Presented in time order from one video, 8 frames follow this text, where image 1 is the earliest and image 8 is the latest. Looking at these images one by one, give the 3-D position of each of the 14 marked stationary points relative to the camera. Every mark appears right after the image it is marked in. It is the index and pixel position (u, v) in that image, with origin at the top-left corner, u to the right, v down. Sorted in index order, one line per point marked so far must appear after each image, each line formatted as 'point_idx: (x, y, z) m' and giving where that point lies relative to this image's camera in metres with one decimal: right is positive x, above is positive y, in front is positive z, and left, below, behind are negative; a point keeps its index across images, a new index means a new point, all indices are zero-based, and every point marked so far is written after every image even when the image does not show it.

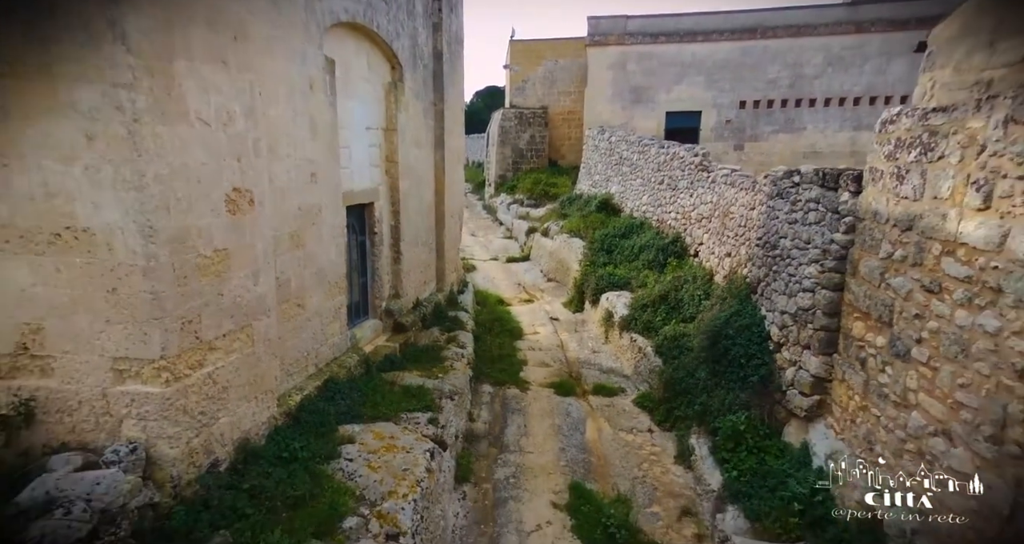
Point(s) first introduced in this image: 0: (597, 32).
0: (+2.6, +6.7, +16.6) m
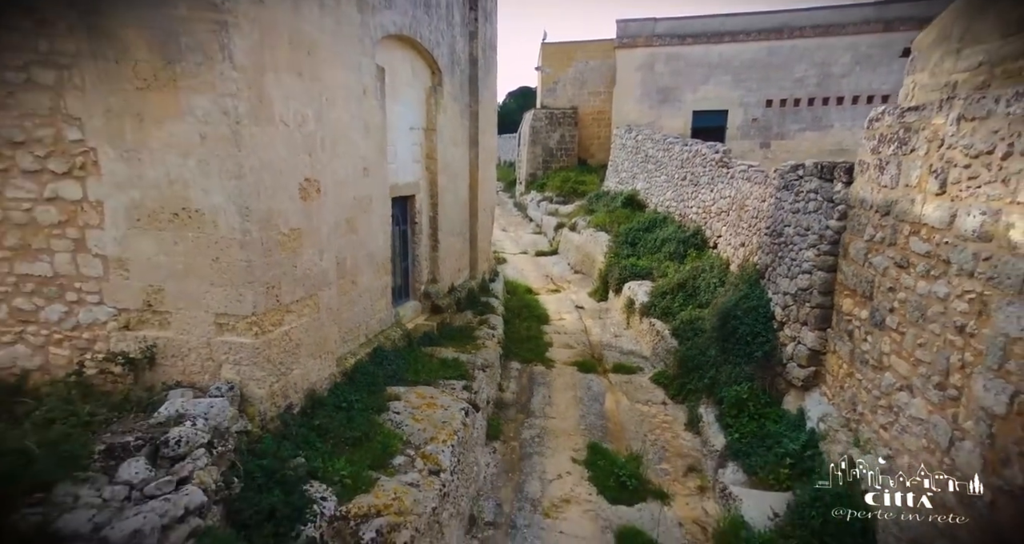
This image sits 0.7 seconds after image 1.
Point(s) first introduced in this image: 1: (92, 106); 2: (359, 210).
0: (+3.4, +6.9, +17.2) m
1: (-2.6, +1.1, +3.7) m
2: (-1.4, +0.6, +5.6) m
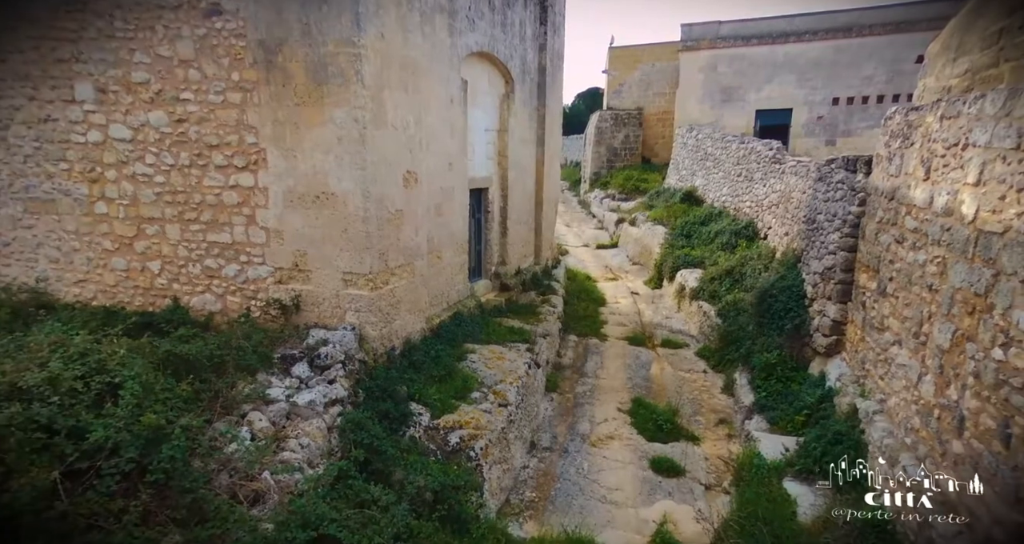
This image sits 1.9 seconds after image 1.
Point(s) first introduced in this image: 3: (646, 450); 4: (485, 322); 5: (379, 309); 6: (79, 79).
0: (+5.4, +7.1, +17.9) m
1: (-2.1, +1.4, +5.1) m
2: (-0.8, +0.9, +6.9) m
3: (+1.3, -1.8, +6.0) m
4: (-0.4, -0.6, +7.7) m
5: (-1.3, -0.3, +5.5) m
6: (-3.8, +1.7, +5.3) m
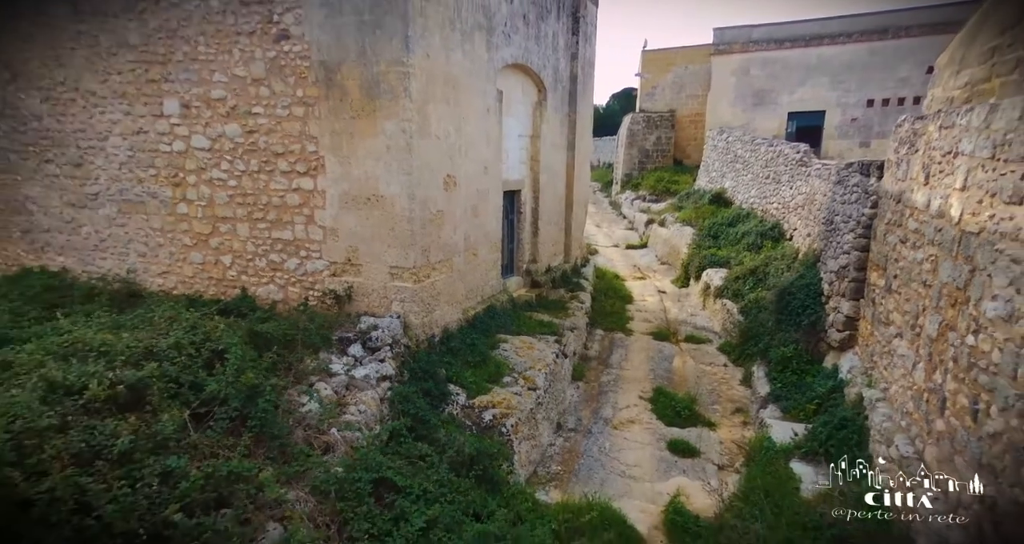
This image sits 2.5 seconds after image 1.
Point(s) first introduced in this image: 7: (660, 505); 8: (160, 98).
0: (+6.5, +7.1, +18.1) m
1: (-1.8, +1.4, +5.8) m
2: (-0.4, +0.9, +7.5) m
3: (+1.7, -1.8, +6.5) m
4: (+0.1, -0.6, +8.3) m
5: (-1.0, -0.3, +6.1) m
6: (-3.5, +1.8, +6.1) m
7: (+1.3, -2.0, +5.1) m
8: (-3.6, +1.8, +6.1) m
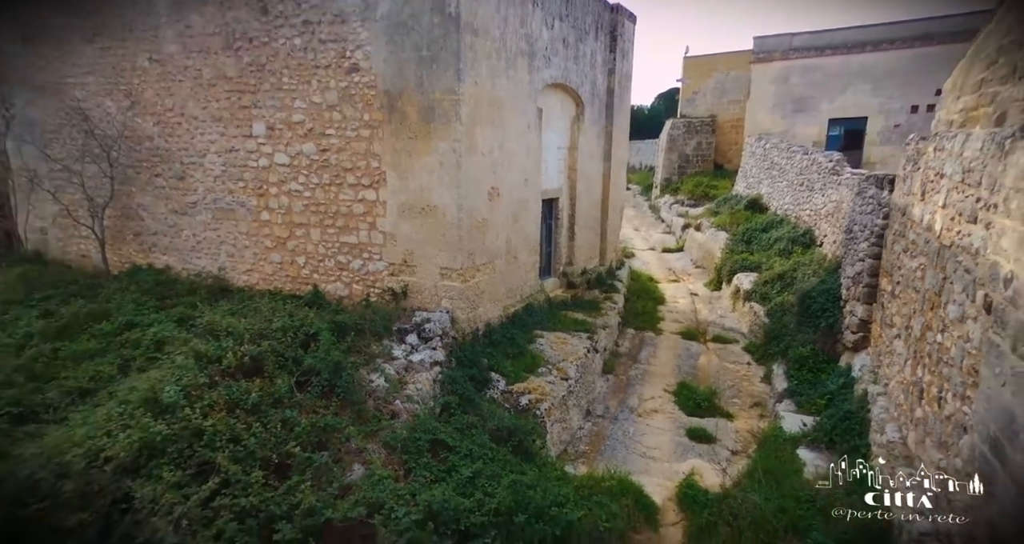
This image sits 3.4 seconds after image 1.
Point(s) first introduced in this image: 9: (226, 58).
0: (+7.8, +6.9, +18.4) m
1: (-1.4, +1.4, +6.7) m
2: (+0.1, +0.9, +8.3) m
3: (+2.1, -1.8, +7.1) m
4: (+0.6, -0.6, +9.0) m
5: (-0.5, -0.3, +7.0) m
6: (-3.1, +1.8, +7.1) m
7: (+1.6, -2.0, +5.8) m
8: (-3.1, +1.8, +7.1) m
9: (-3.4, +2.5, +7.0) m
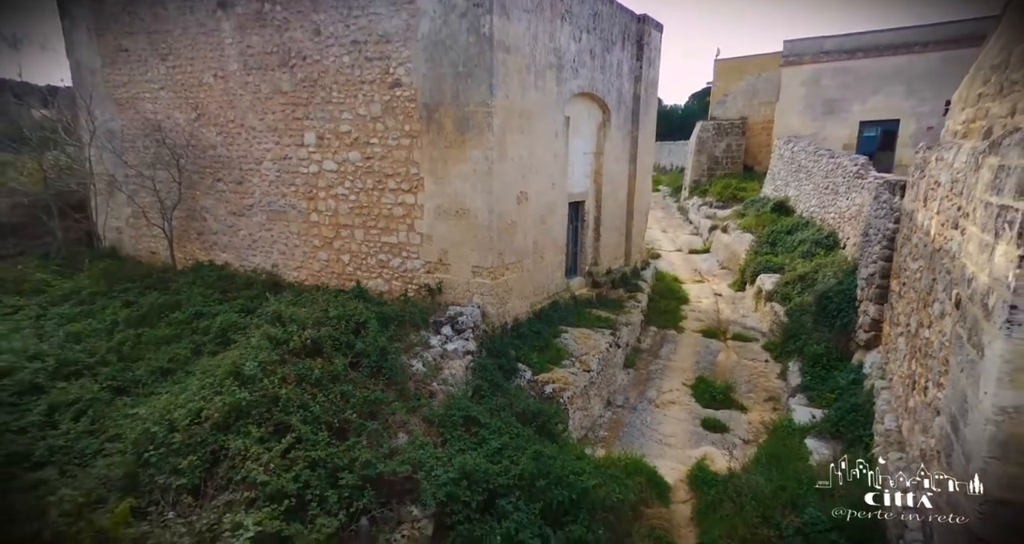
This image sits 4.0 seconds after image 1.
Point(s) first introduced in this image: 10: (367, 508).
0: (+8.8, +6.9, +18.6) m
1: (-1.1, +1.4, +7.3) m
2: (+0.6, +0.9, +8.9) m
3: (+2.4, -1.8, +7.6) m
4: (+1.0, -0.6, +9.5) m
5: (-0.2, -0.3, +7.6) m
6: (-2.7, +1.9, +7.8) m
7: (+1.8, -2.0, +6.2) m
8: (-2.8, +1.9, +7.8) m
9: (-3.0, +2.6, +7.7) m
10: (-0.9, -1.4, +3.6) m
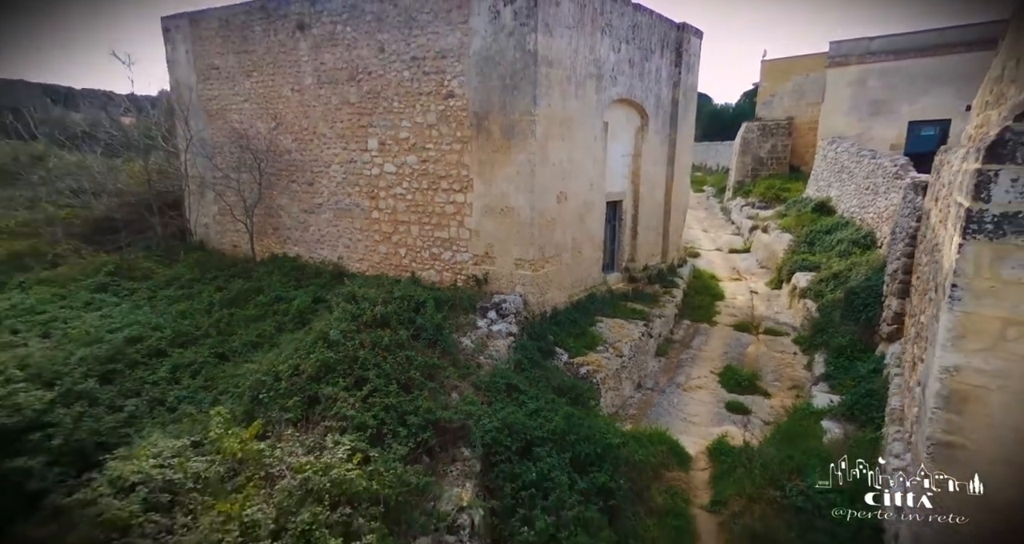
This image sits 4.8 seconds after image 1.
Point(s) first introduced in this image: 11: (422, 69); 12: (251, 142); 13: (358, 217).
0: (+10.2, +6.9, +18.7) m
1: (-0.5, +1.6, +8.2) m
2: (+1.2, +1.0, +9.6) m
3: (+2.9, -1.7, +8.2) m
4: (+1.7, -0.5, +10.2) m
5: (+0.4, -0.2, +8.3) m
6: (-2.1, +2.0, +8.8) m
7: (+2.3, -1.9, +6.9) m
8: (-2.2, +2.0, +8.8) m
9: (-2.4, +2.7, +8.7) m
10: (-0.6, -1.3, +4.4) m
11: (-1.3, +2.8, +8.2) m
12: (-4.4, +2.2, +9.8) m
13: (-2.4, +0.9, +9.2) m
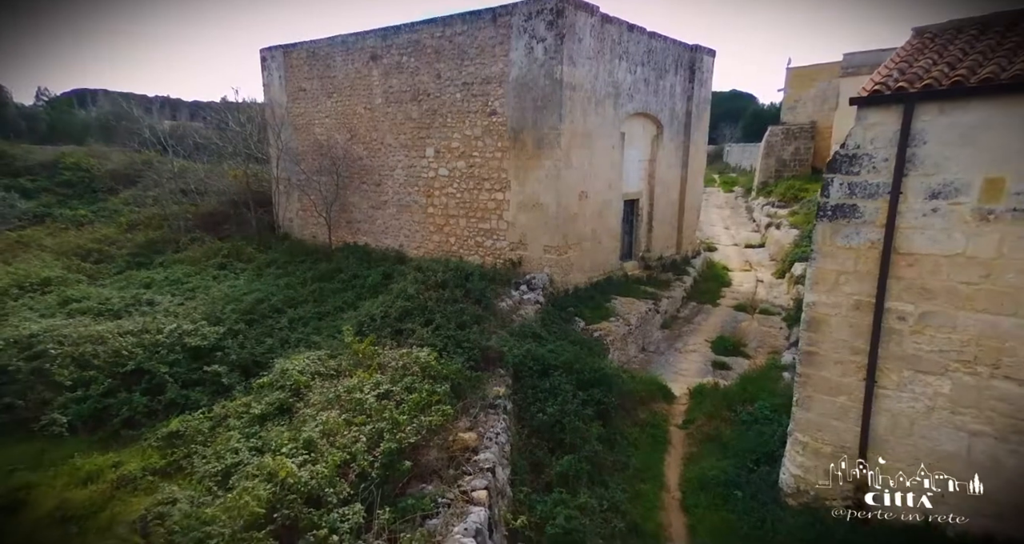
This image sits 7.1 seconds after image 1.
0: (+11.4, +7.1, +20.0) m
1: (0.0, +1.9, +10.2) m
2: (+1.8, +1.3, +11.5) m
3: (+3.4, -1.5, +10.0) m
4: (+2.4, -0.3, +12.1) m
5: (+0.9, +0.1, +10.3) m
6: (-1.5, +2.3, +10.9) m
7: (+2.7, -1.7, +8.7) m
8: (-1.6, +2.3, +11.0) m
9: (-1.9, +3.0, +10.9) m
10: (-0.4, -1.0, +6.5) m
11: (-0.7, +3.1, +10.3) m
12: (-3.7, +2.5, +12.1) m
13: (-1.8, +1.2, +11.3) m
